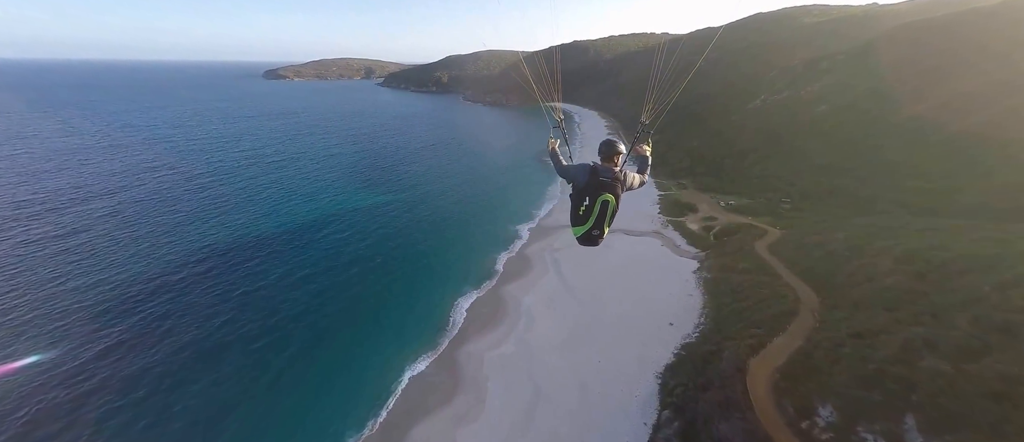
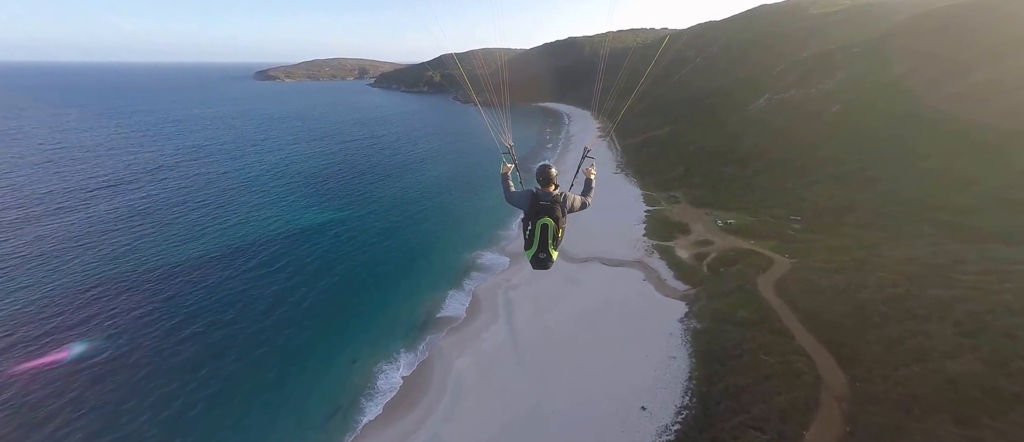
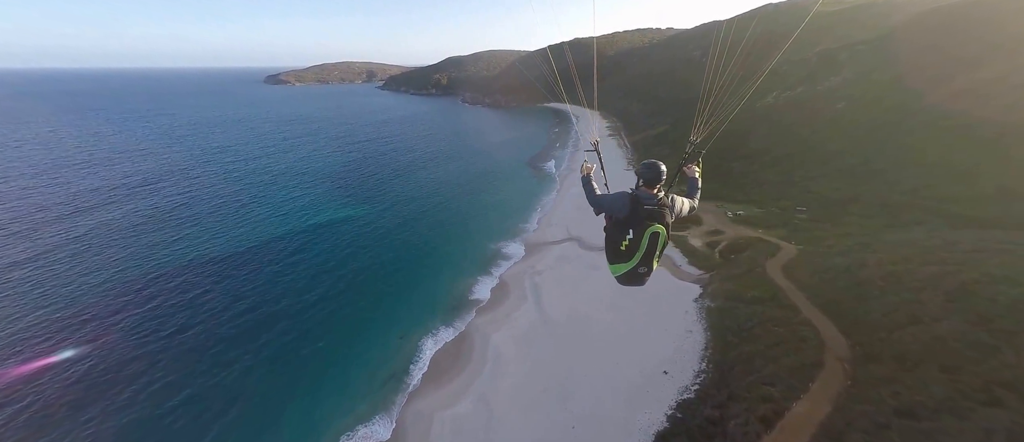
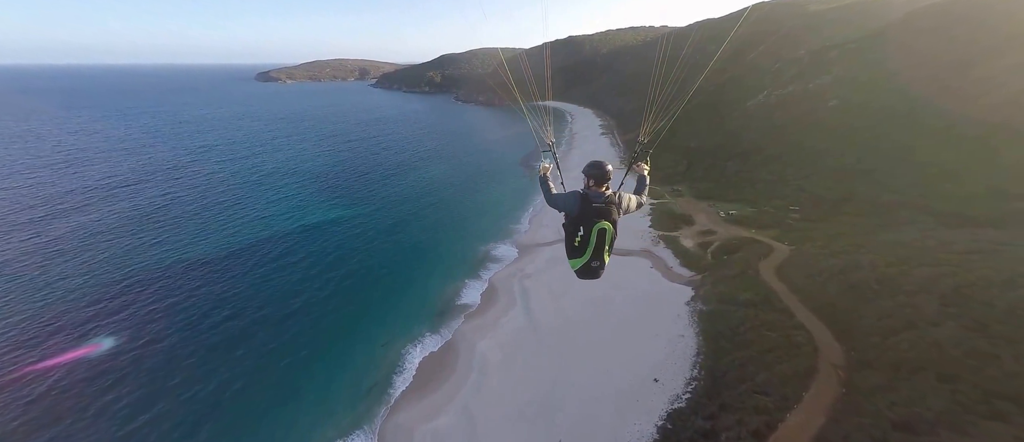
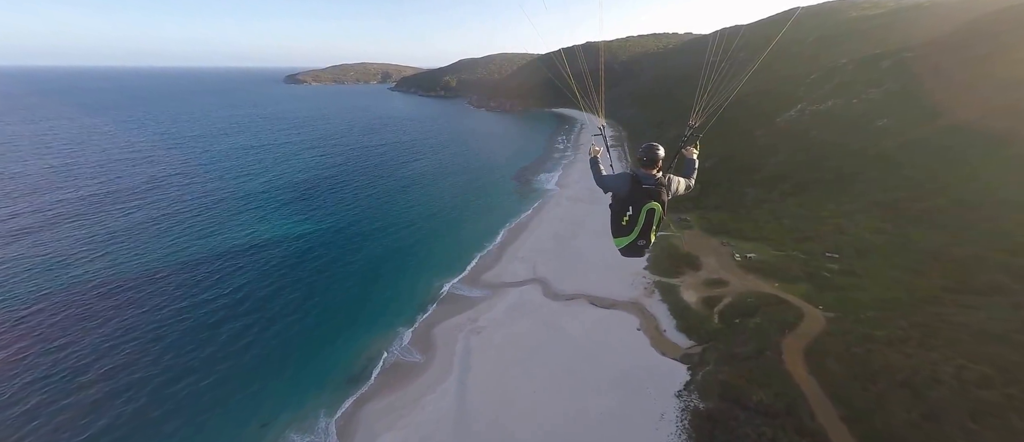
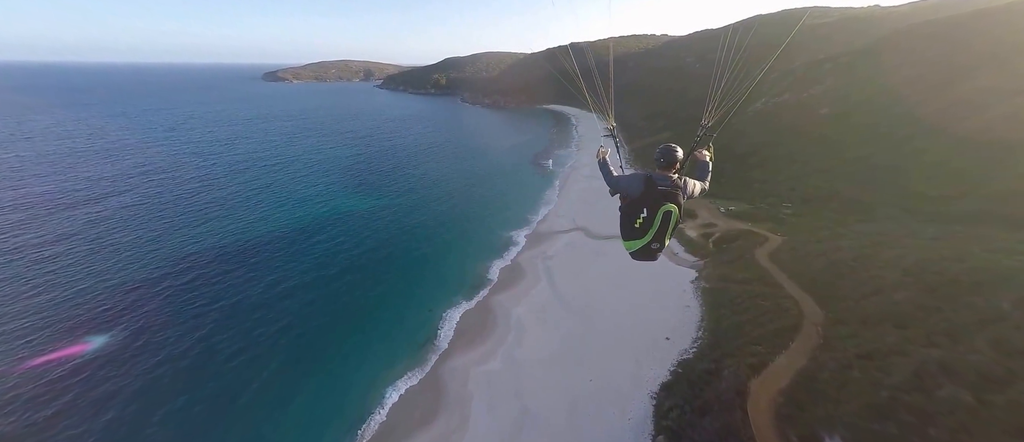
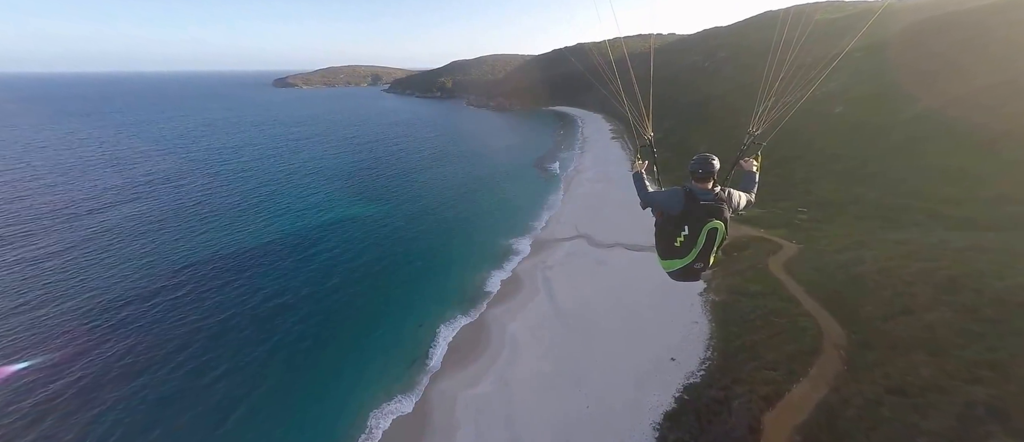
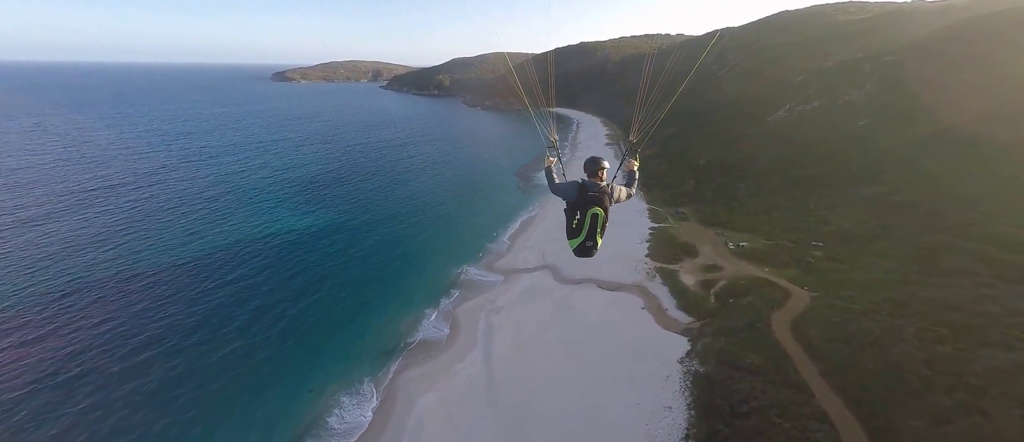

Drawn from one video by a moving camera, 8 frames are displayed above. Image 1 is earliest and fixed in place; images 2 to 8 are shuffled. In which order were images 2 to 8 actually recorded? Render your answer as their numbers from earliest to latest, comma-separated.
6, 7, 3, 4, 2, 8, 5
